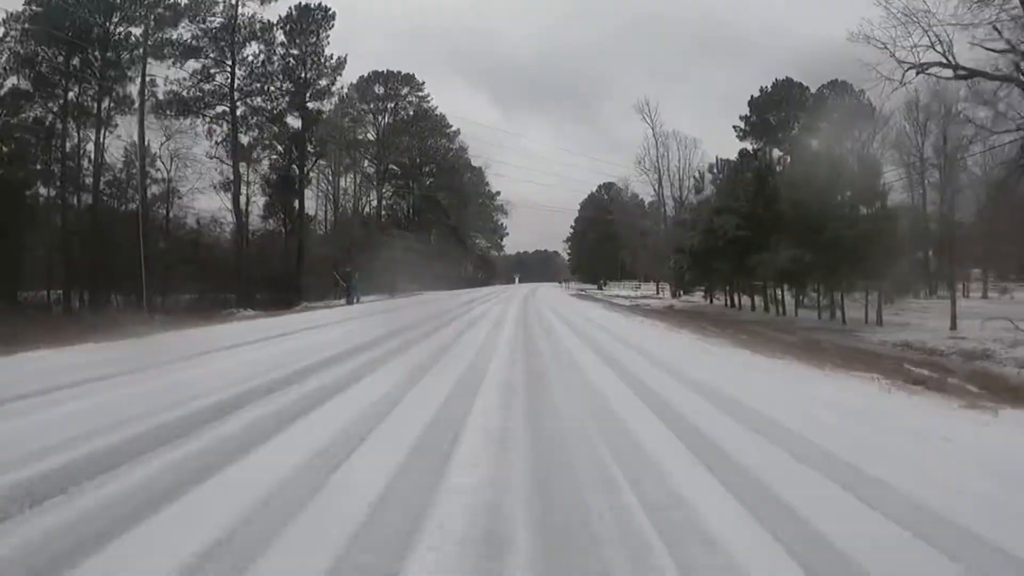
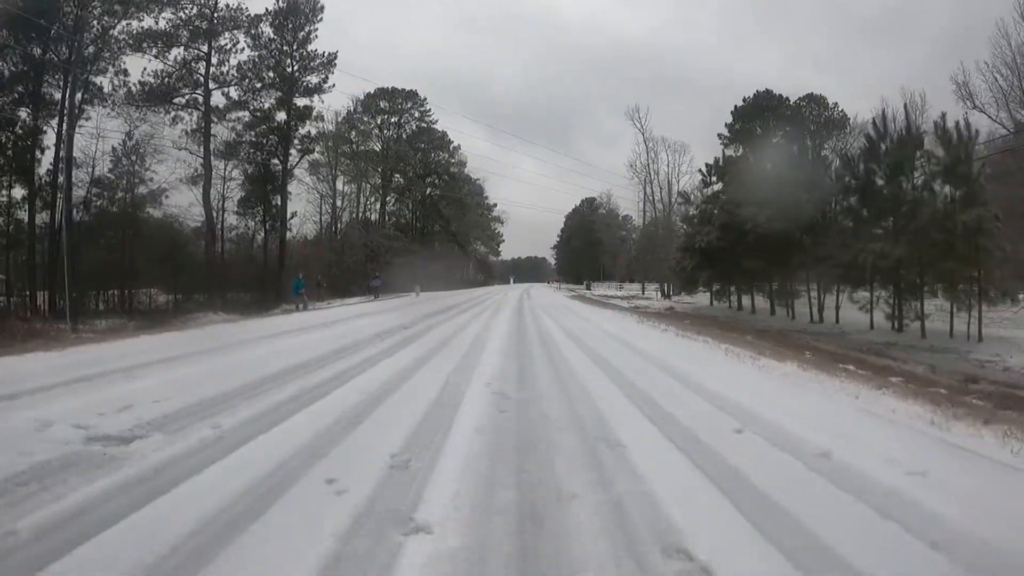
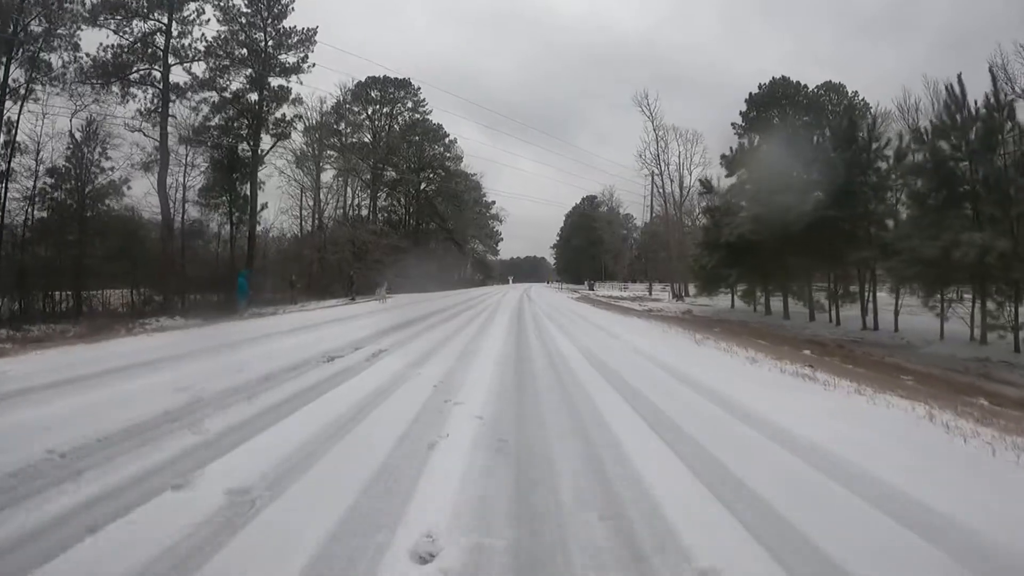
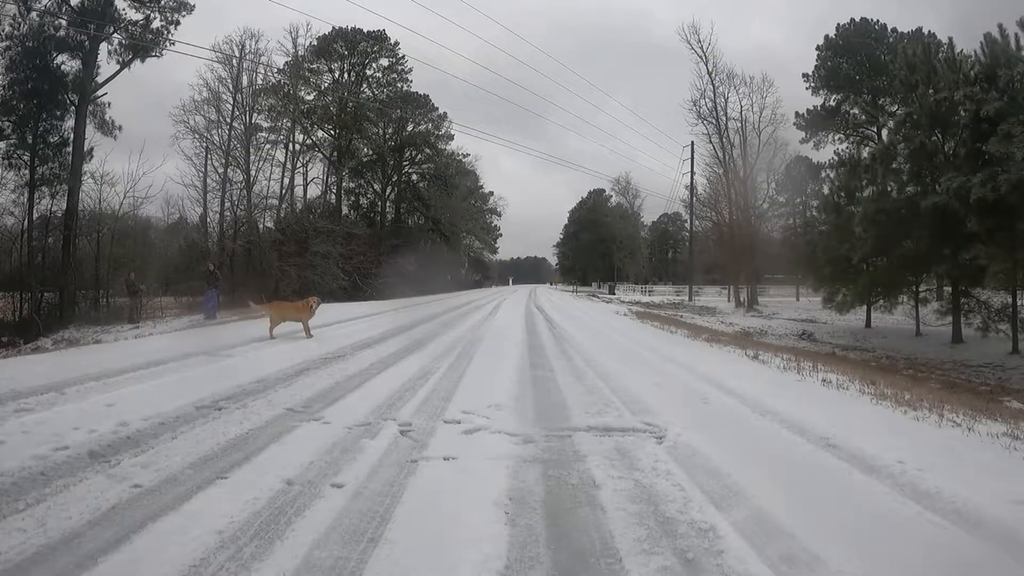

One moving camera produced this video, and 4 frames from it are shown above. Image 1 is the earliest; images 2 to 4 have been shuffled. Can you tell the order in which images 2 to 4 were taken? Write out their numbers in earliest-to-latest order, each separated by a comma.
2, 3, 4
